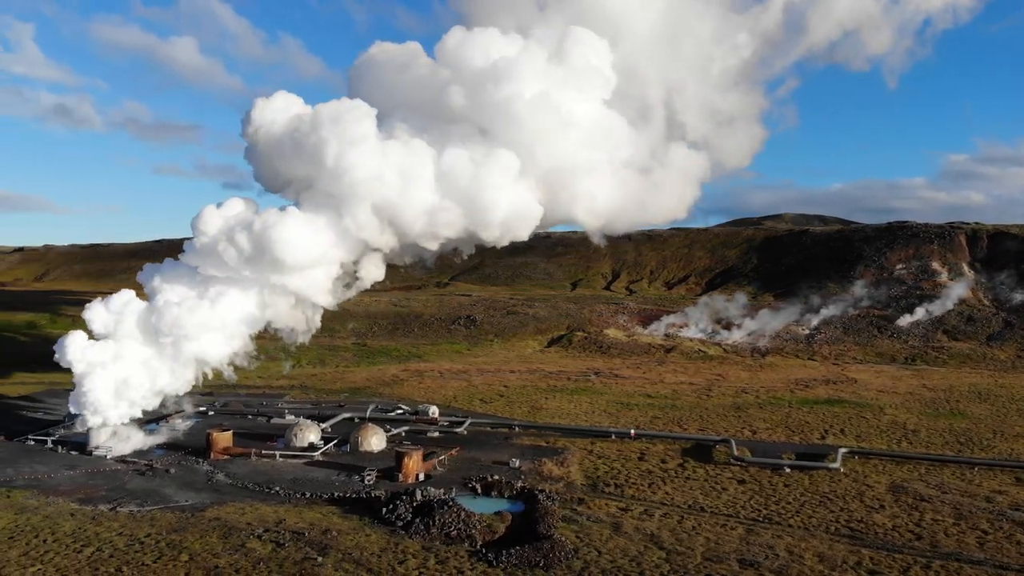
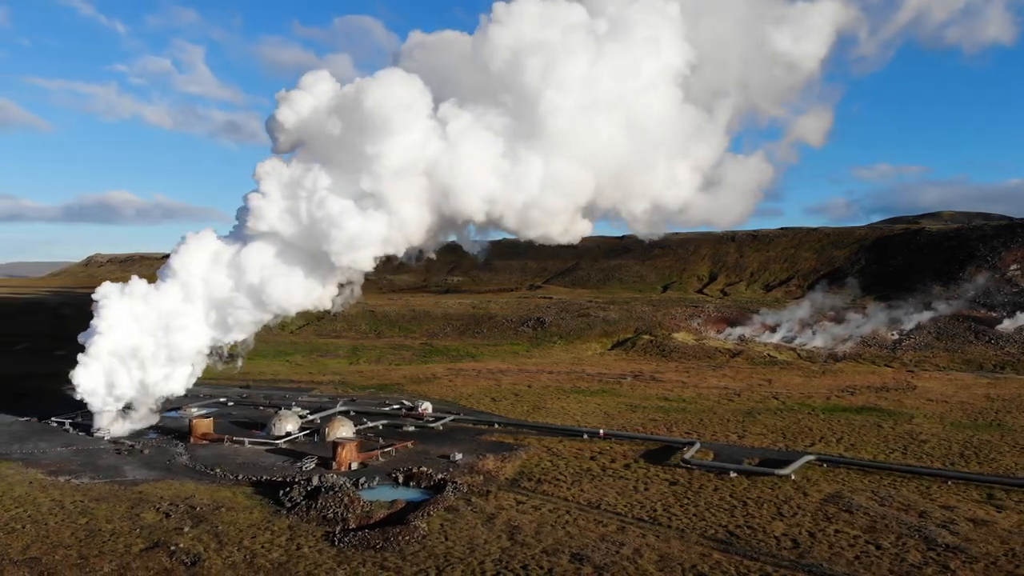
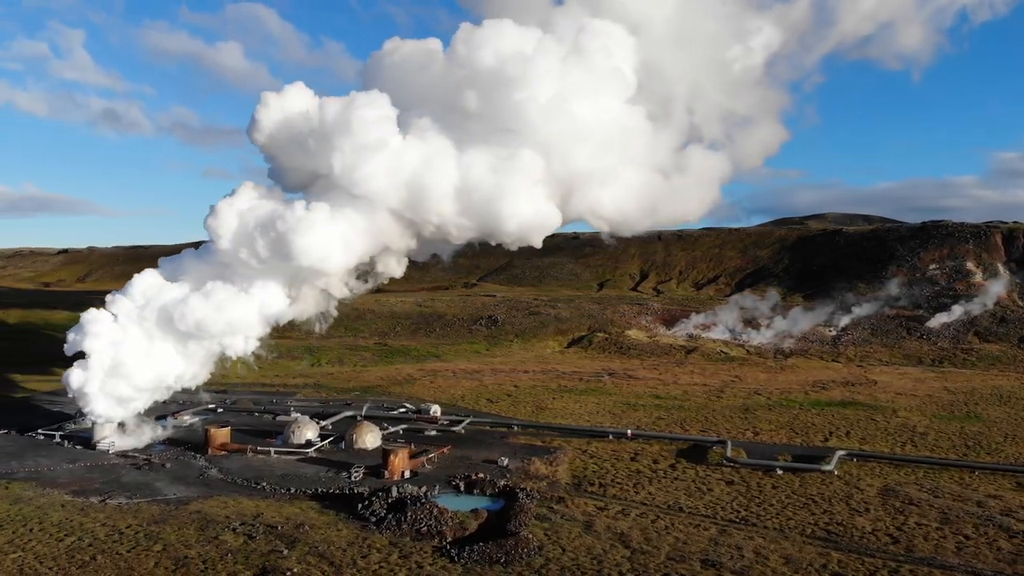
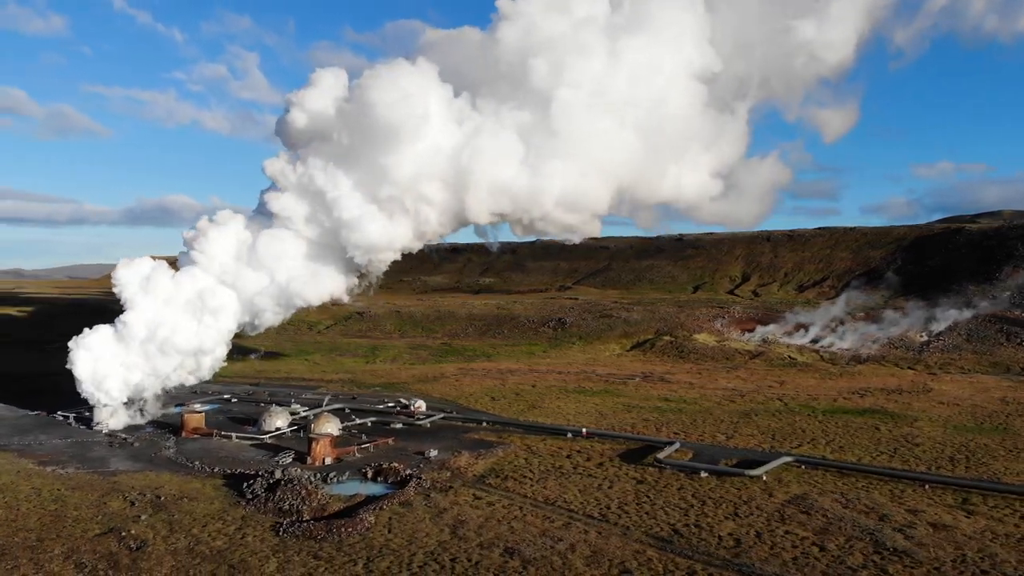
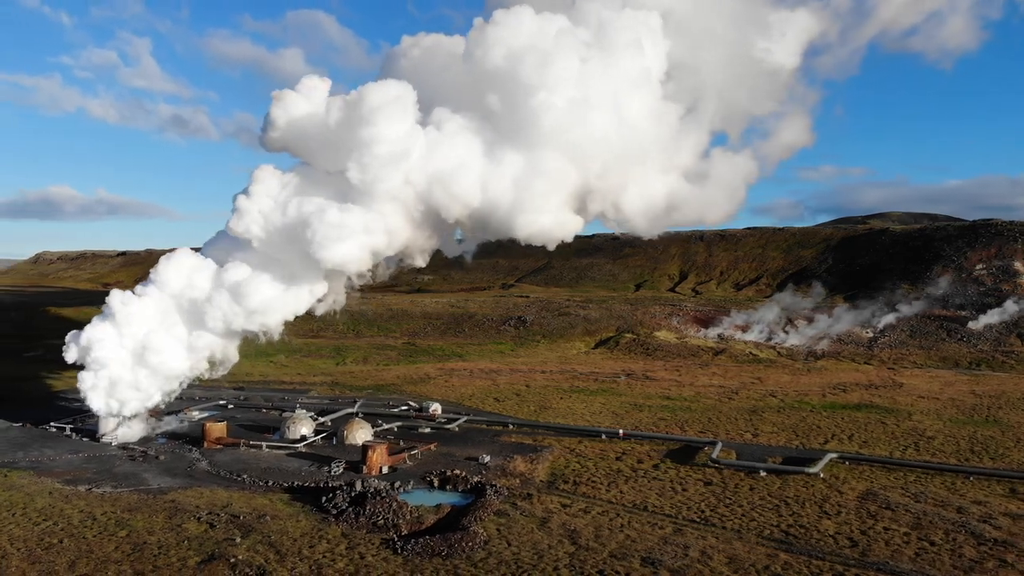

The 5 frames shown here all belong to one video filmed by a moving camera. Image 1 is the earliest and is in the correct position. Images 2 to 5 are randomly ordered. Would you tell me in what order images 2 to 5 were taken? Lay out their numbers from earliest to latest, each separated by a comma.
3, 5, 2, 4
